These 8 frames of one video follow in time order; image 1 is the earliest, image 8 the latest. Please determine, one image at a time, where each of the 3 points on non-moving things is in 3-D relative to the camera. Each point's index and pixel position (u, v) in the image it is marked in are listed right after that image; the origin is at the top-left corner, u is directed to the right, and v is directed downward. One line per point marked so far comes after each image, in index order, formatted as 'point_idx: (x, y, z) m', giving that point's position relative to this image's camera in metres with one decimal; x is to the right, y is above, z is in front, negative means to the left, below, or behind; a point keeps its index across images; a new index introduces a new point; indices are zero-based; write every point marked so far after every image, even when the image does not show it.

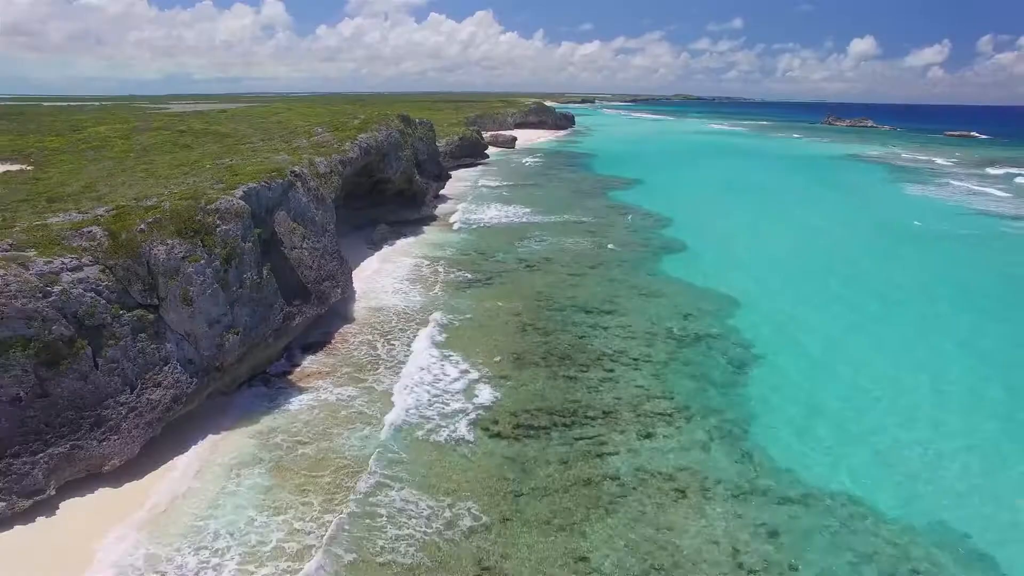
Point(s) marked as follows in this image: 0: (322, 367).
0: (-6.3, -2.6, +18.8) m
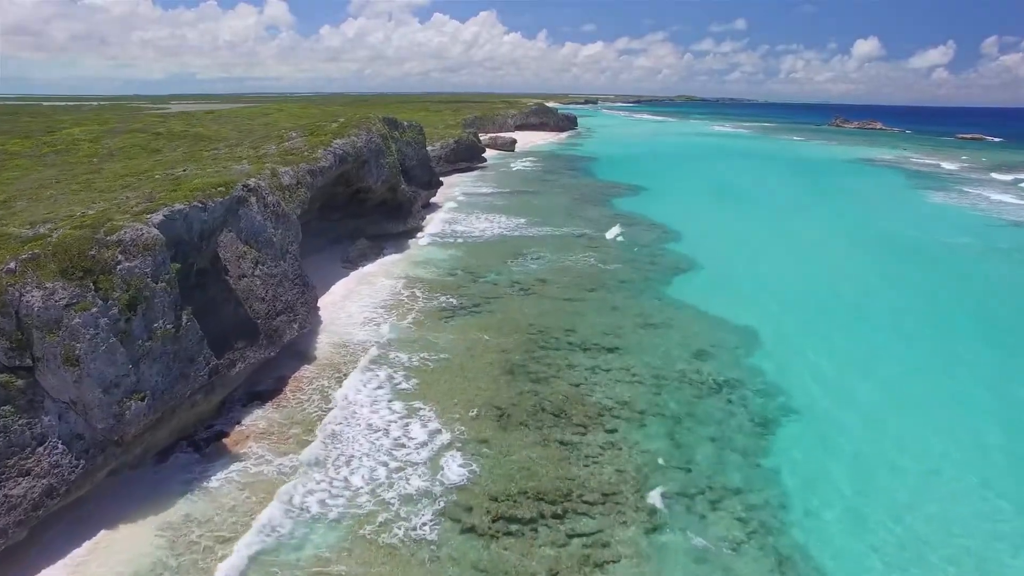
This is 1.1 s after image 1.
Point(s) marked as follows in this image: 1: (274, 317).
0: (-6.8, -3.7, +15.6) m
1: (-7.8, -1.0, +18.6) m
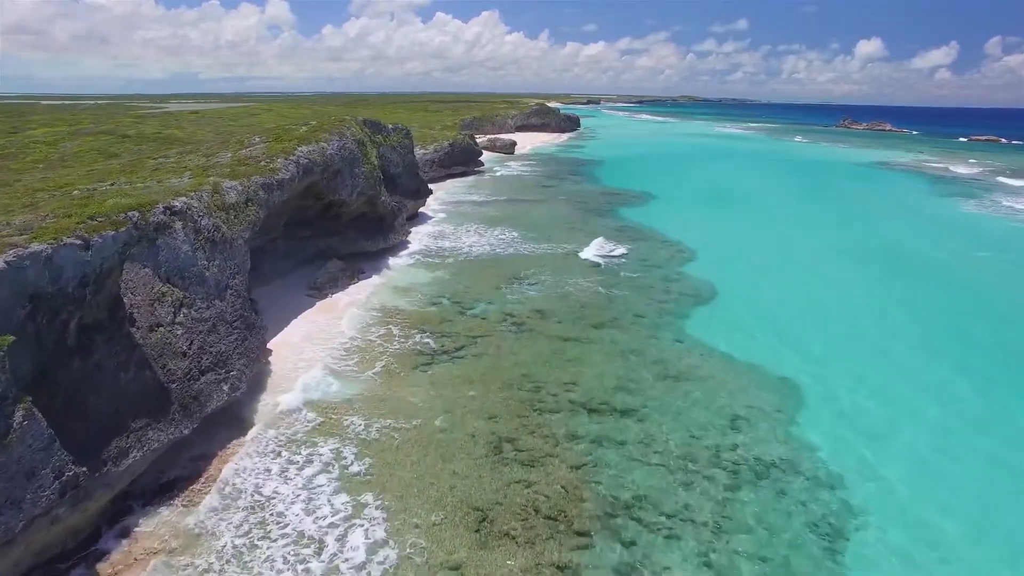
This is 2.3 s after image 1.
0: (-7.1, -5.1, +11.6) m
1: (-8.1, -2.3, +14.6) m
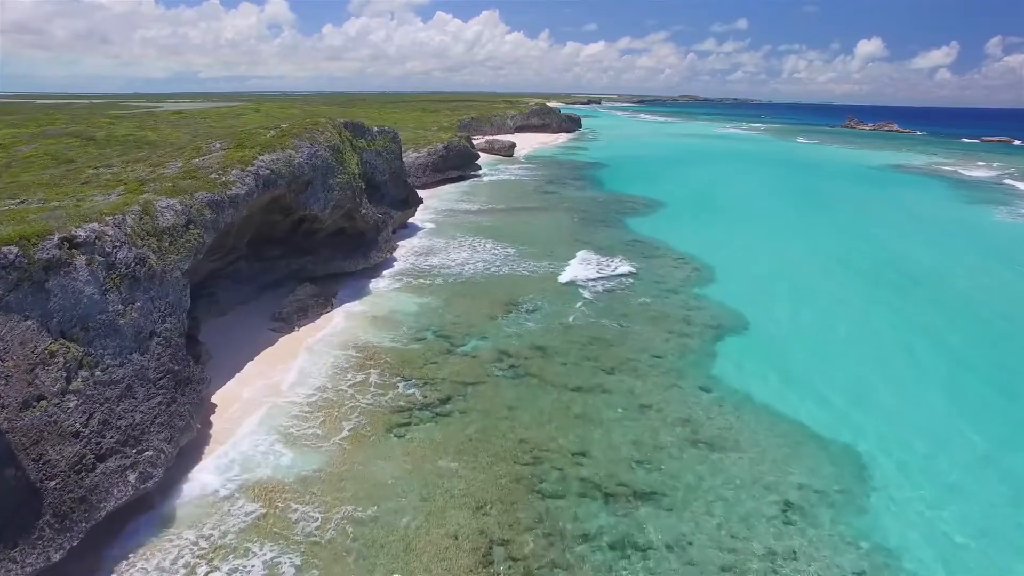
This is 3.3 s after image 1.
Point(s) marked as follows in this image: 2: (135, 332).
0: (-7.3, -6.3, +8.1) m
1: (-8.3, -3.5, +11.1) m
2: (-9.0, -1.1, +13.4) m
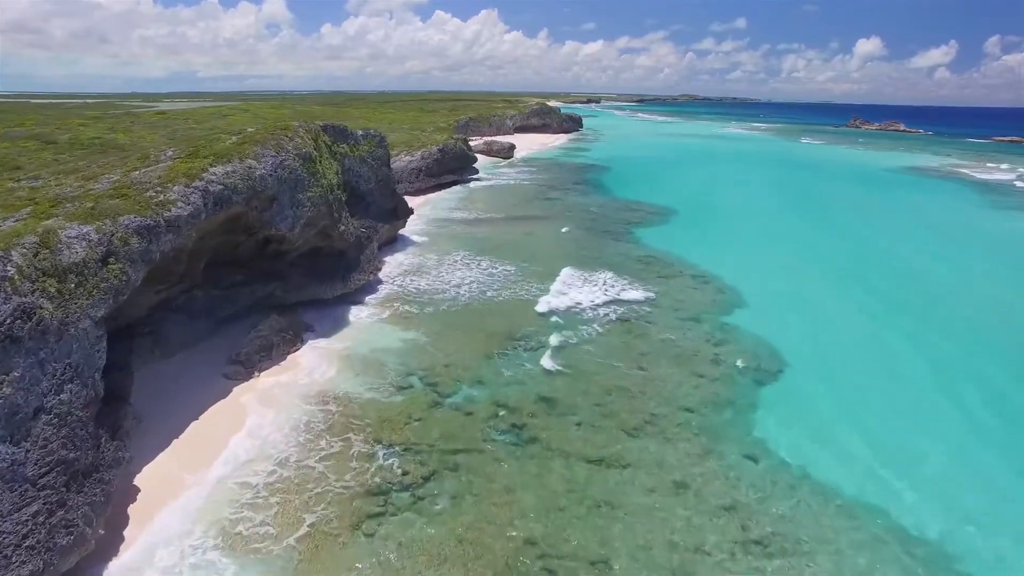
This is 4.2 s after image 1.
0: (-7.2, -7.5, +4.7) m
1: (-8.2, -4.7, +7.6) m
2: (-9.0, -2.3, +9.9) m
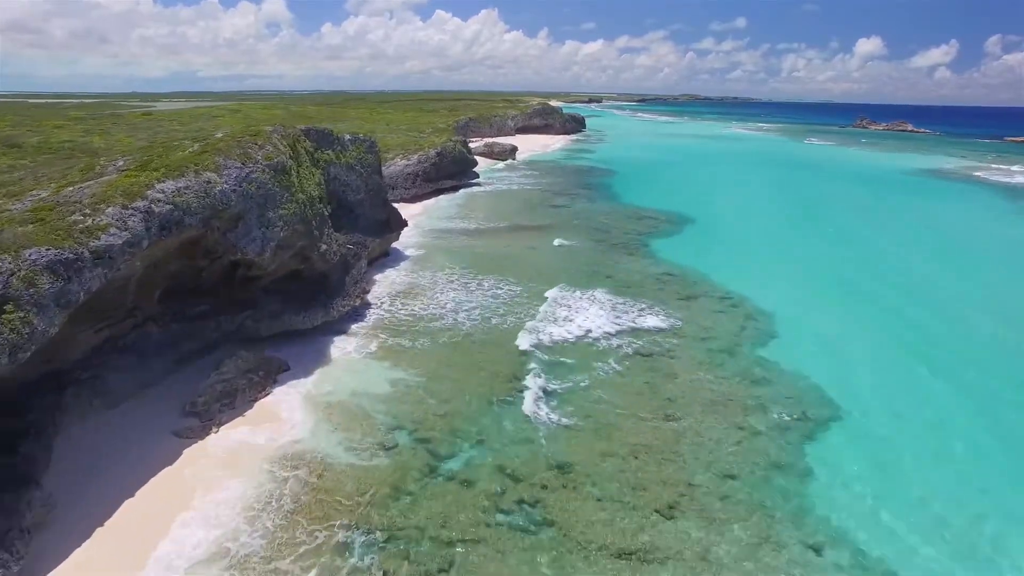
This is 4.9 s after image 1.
0: (-7.0, -8.5, +1.7) m
1: (-8.0, -5.7, +4.7) m
2: (-8.8, -3.3, +7.0) m
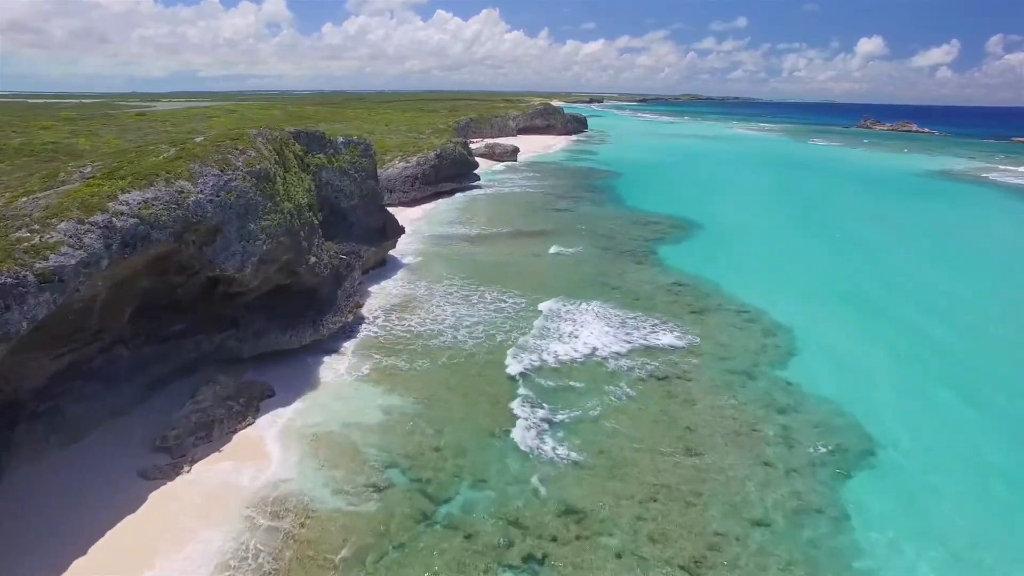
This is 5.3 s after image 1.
0: (-6.9, -9.0, +0.2) m
1: (-7.9, -6.3, +3.2) m
2: (-8.6, -3.8, +5.4) m
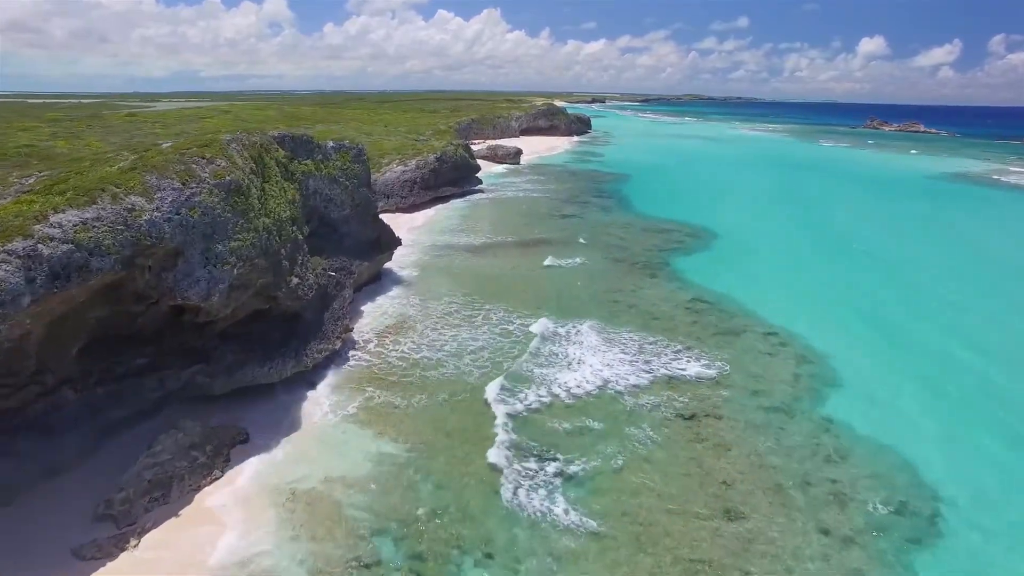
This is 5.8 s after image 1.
0: (-6.7, -9.8, -2.0) m
1: (-7.7, -7.0, +0.9) m
2: (-8.4, -4.6, +3.2) m
